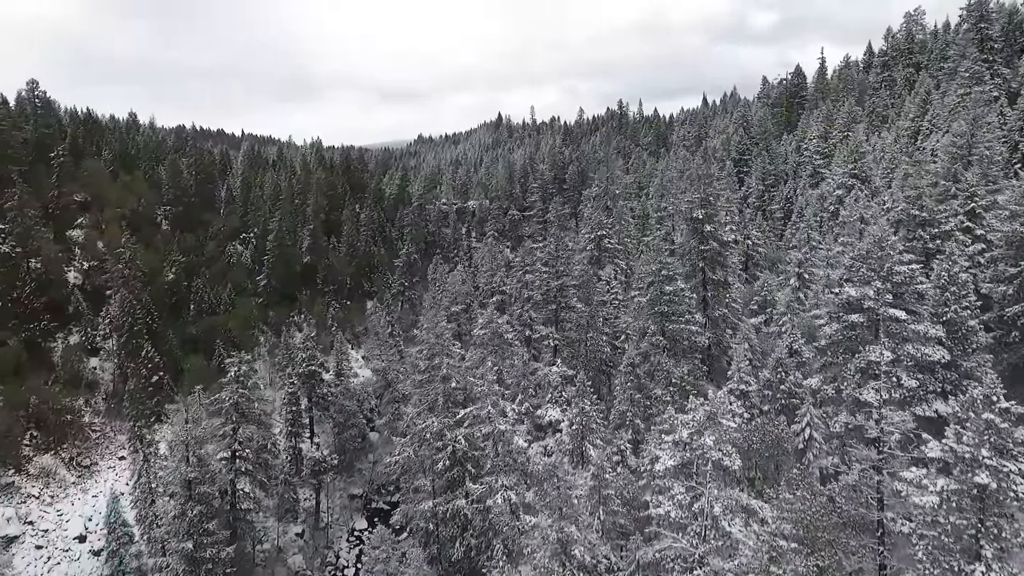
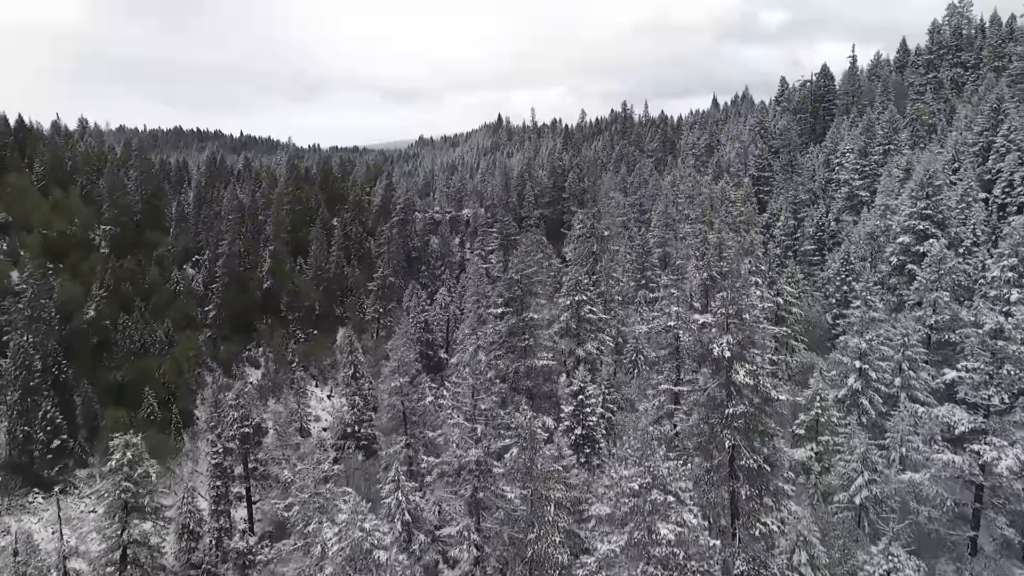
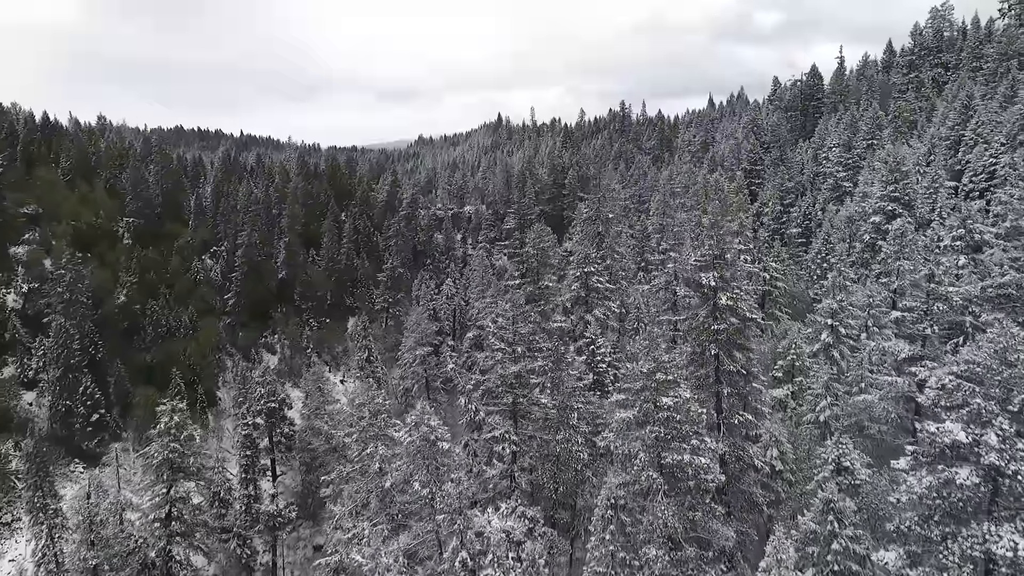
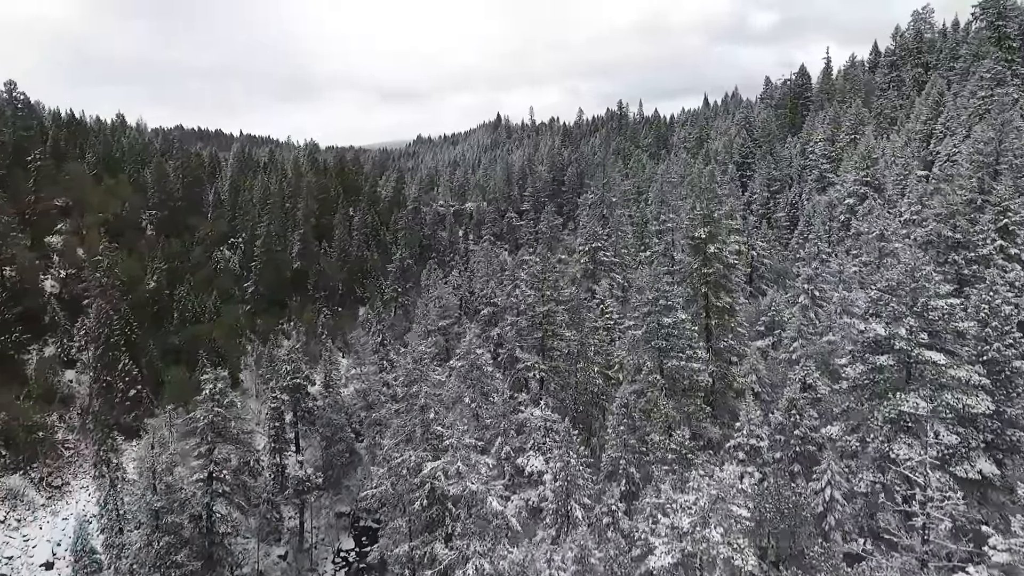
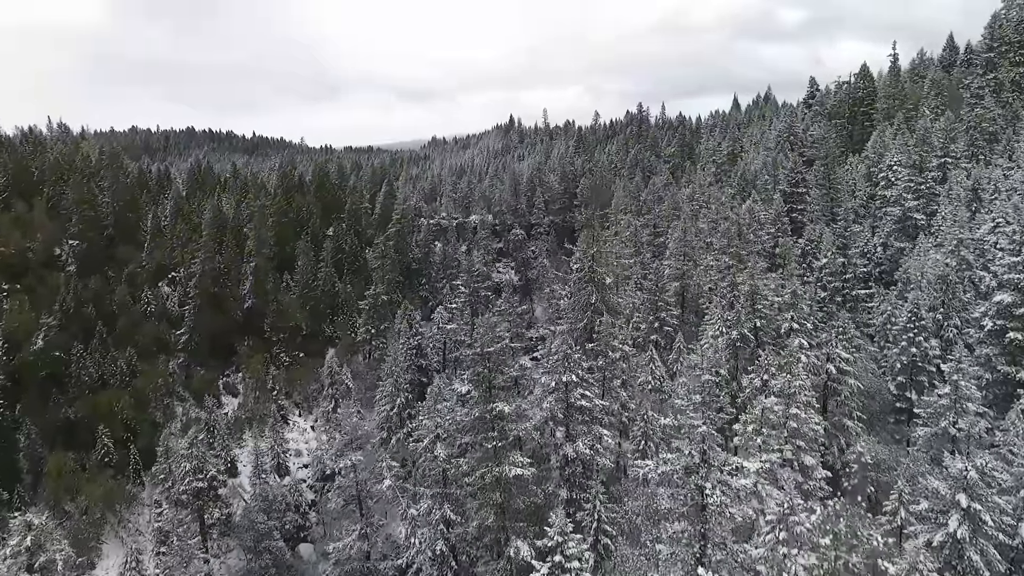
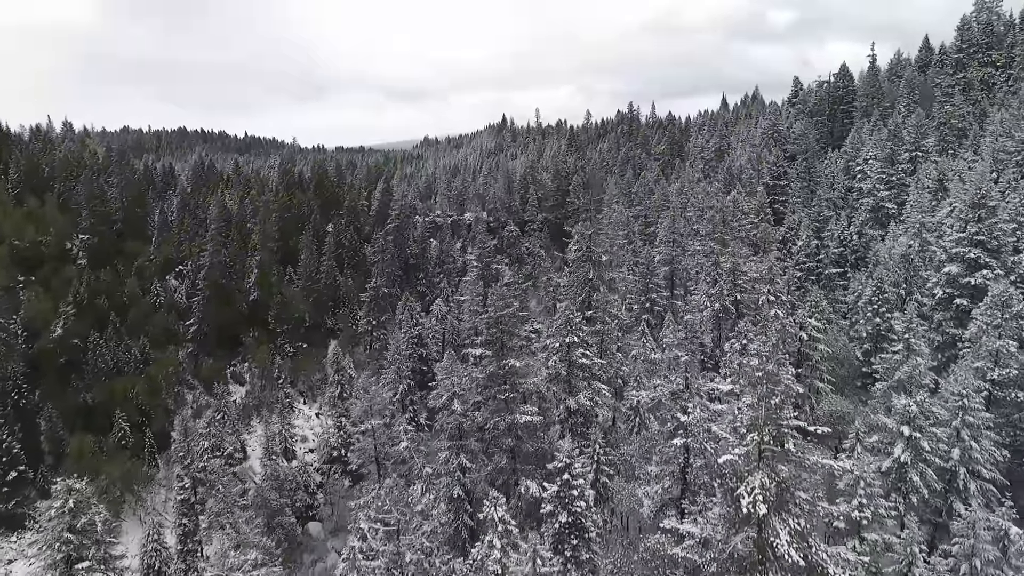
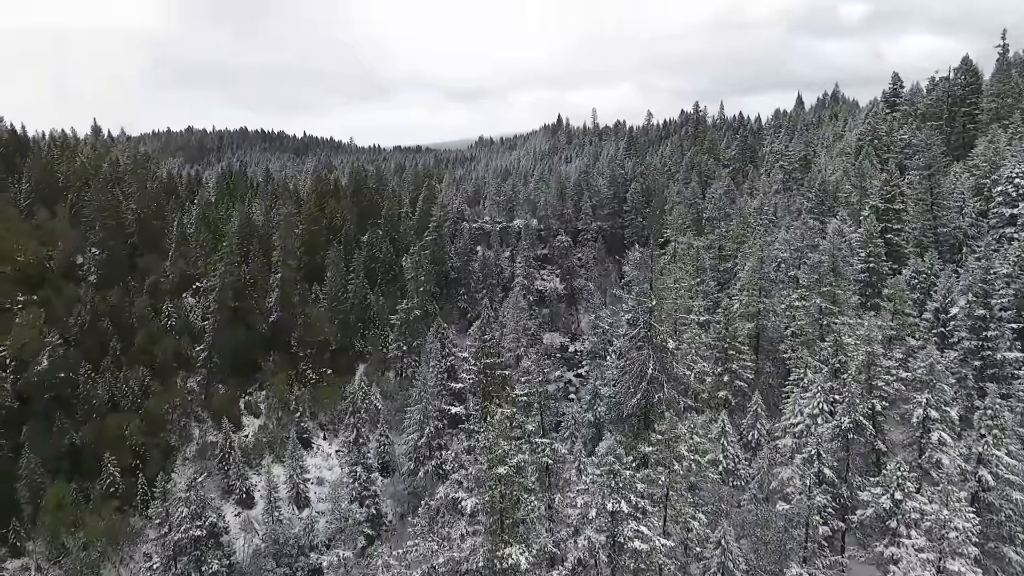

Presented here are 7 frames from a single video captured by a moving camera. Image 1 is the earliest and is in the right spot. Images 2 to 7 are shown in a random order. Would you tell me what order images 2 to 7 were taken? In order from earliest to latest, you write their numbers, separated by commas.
4, 3, 2, 6, 5, 7
